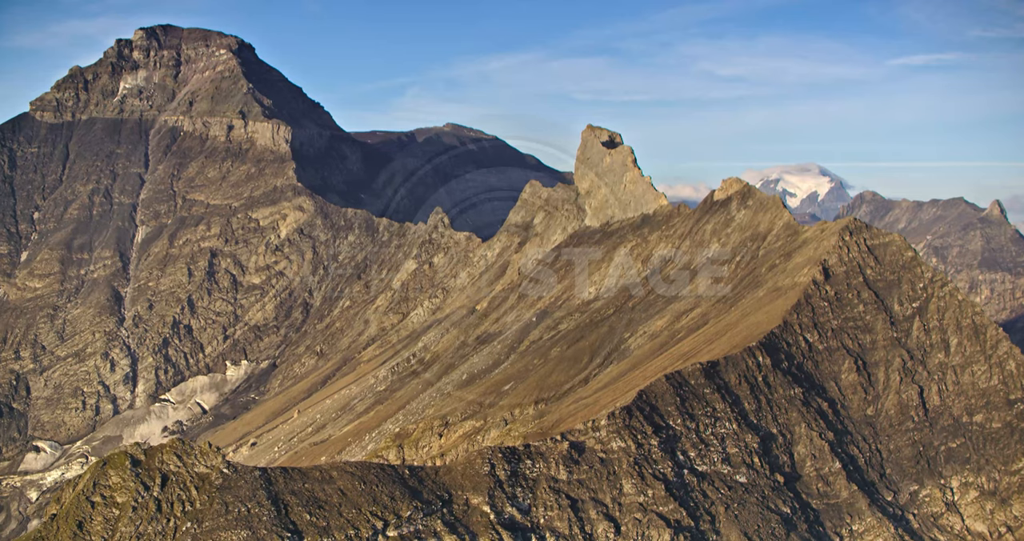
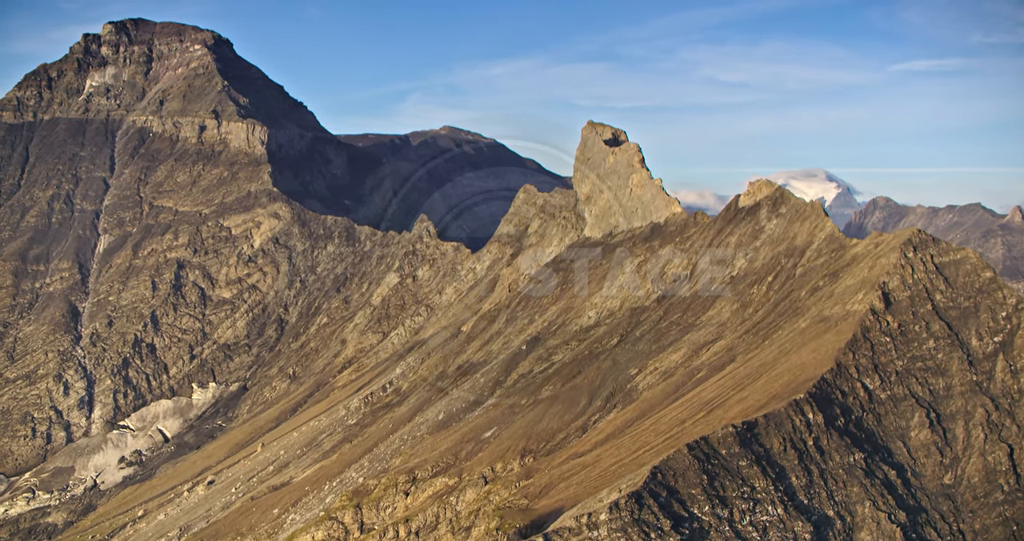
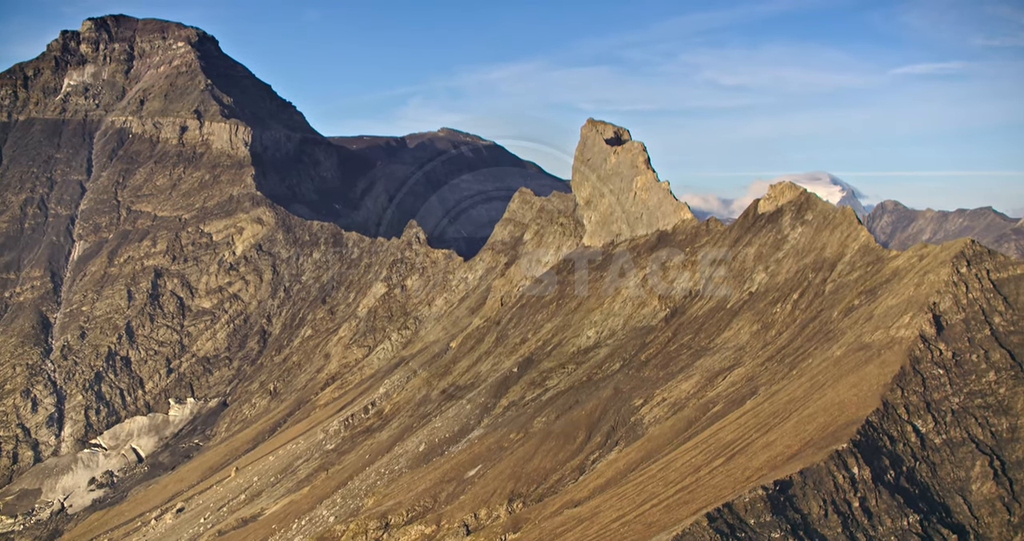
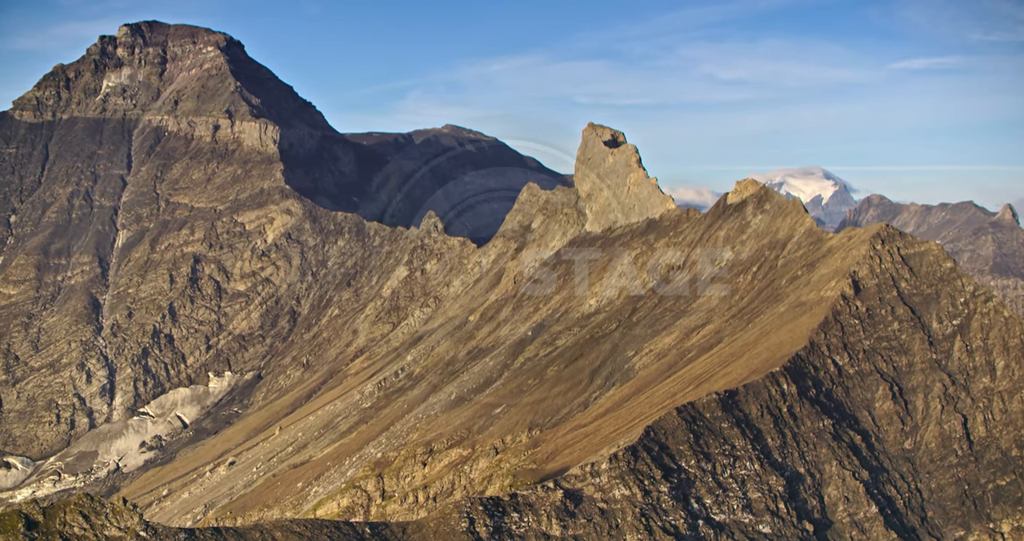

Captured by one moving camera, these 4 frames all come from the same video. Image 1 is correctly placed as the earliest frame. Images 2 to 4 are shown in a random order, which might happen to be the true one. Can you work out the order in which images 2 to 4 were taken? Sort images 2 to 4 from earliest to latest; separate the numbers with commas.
4, 2, 3
